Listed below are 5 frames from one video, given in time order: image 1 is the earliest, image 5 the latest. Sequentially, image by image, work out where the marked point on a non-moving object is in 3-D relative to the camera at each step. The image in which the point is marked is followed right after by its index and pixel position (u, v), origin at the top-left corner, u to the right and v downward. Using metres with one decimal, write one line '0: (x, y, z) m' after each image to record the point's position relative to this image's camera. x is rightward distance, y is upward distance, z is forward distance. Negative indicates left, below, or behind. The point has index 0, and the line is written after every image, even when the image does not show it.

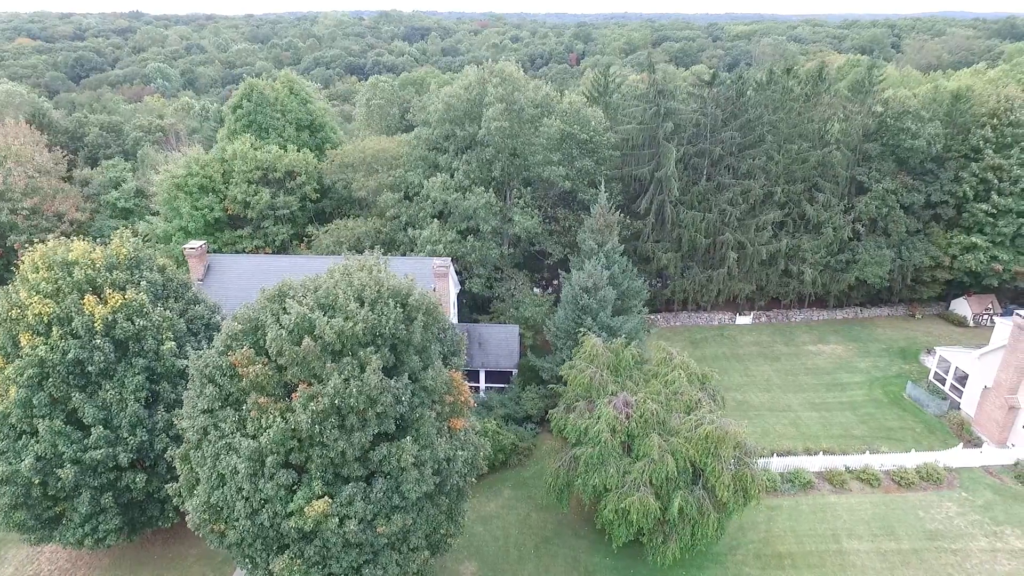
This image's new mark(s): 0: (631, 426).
0: (+3.5, -4.0, +18.4) m
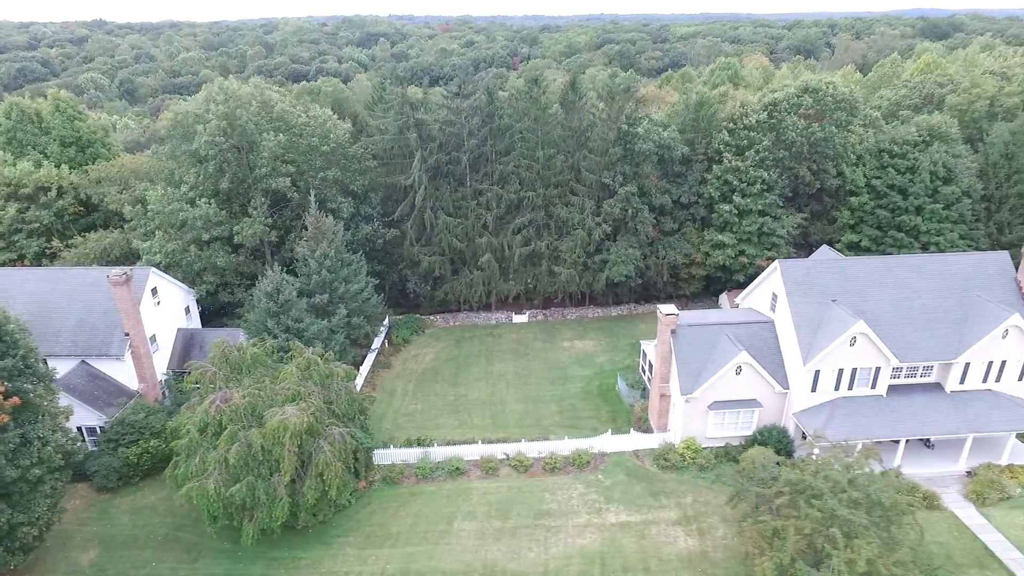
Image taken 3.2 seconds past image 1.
0: (-9.1, -4.1, +20.1) m
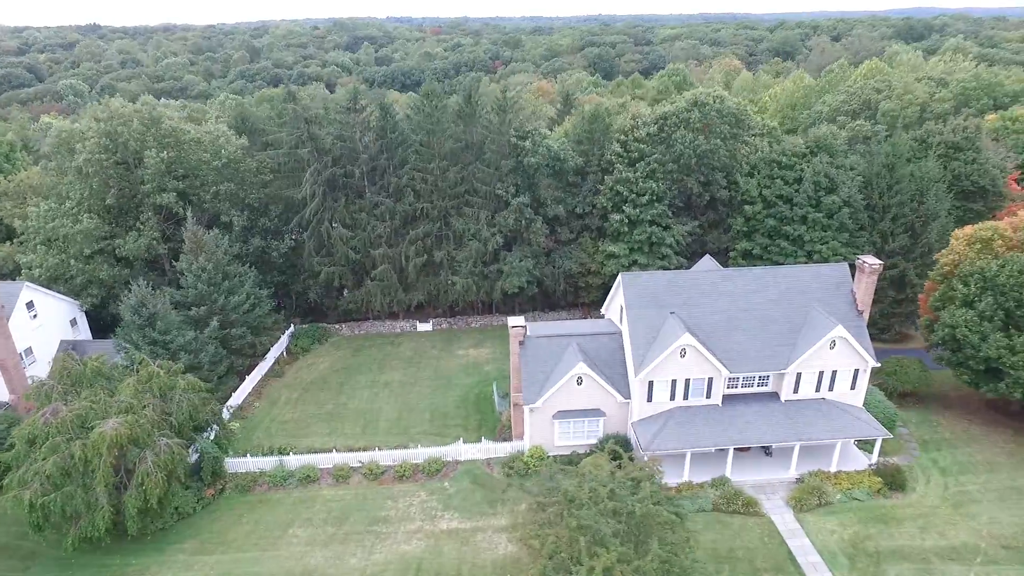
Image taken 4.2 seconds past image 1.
0: (-15.1, -4.7, +20.9) m
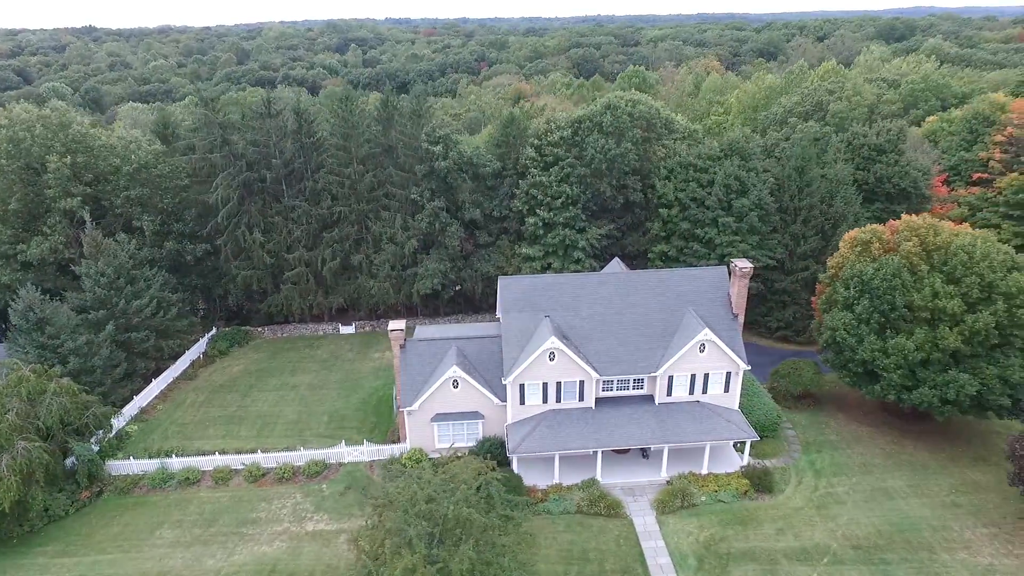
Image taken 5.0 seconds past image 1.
0: (-20.0, -4.9, +21.2) m
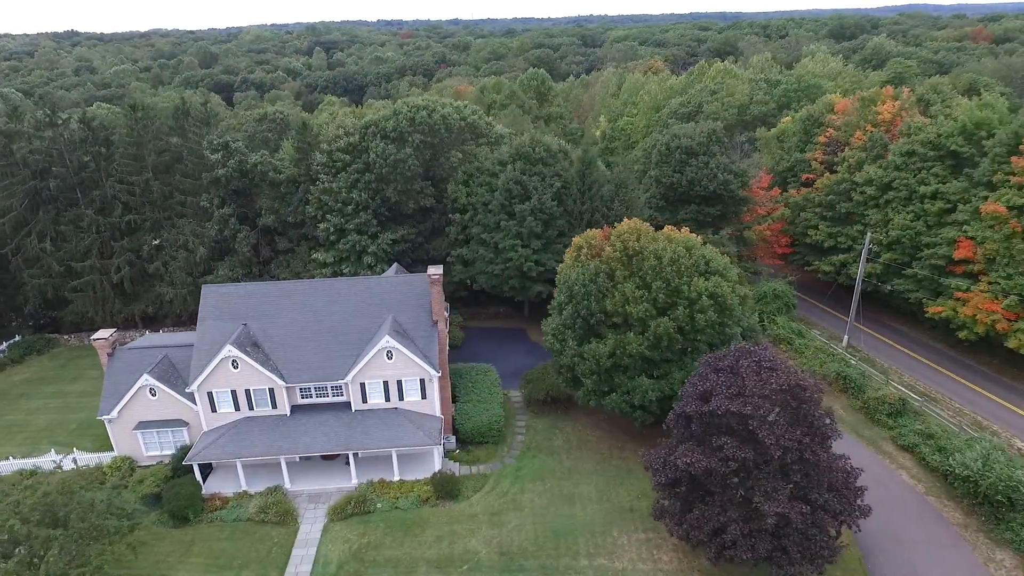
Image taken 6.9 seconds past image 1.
0: (-32.1, -5.4, +21.3) m
